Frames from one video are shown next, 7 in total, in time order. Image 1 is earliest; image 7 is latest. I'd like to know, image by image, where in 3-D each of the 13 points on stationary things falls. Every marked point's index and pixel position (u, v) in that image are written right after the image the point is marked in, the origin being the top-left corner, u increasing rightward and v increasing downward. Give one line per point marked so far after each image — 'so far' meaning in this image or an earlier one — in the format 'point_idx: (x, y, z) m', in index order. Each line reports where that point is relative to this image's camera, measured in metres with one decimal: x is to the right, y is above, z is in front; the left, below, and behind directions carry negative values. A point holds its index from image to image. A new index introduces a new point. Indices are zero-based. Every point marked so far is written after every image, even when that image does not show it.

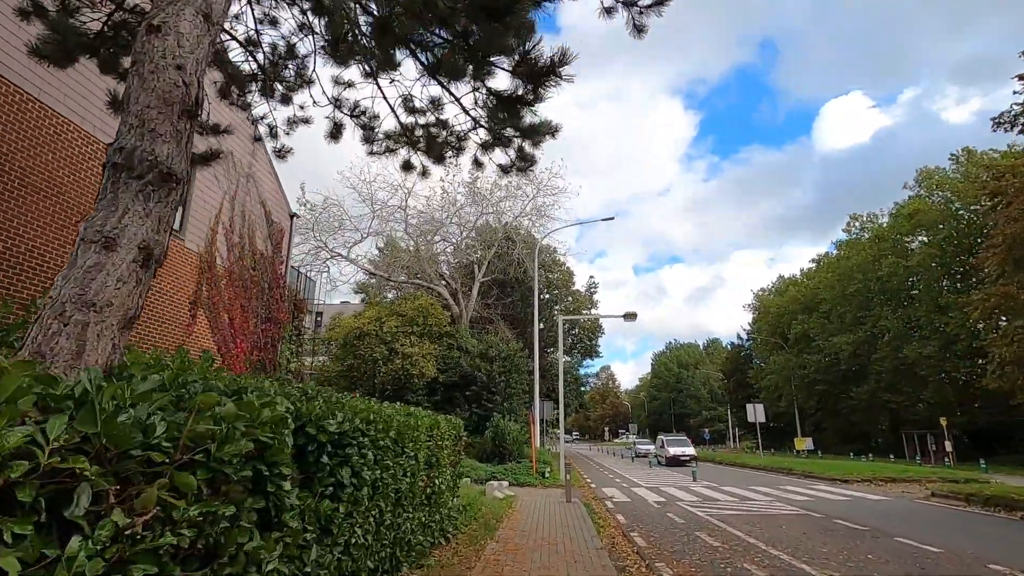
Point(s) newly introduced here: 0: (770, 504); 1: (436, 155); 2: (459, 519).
0: (+7.3, -6.1, +15.4) m
1: (-1.0, +1.8, +7.3) m
2: (-0.9, -4.0, +9.4) m
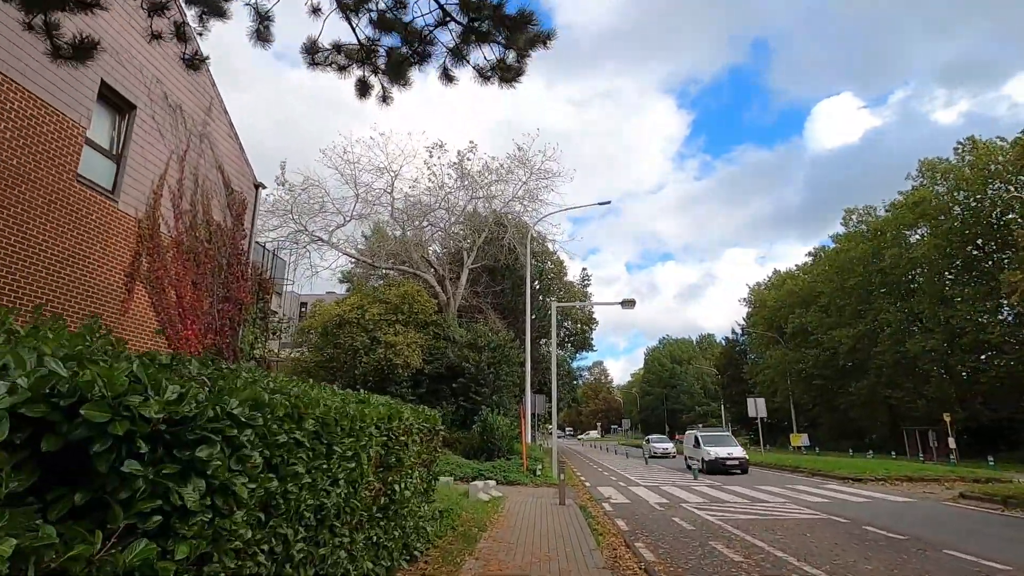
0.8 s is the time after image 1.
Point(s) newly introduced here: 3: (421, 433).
0: (+6.9, -5.6, +13.9) m
1: (-1.2, +2.3, +5.7) m
2: (-1.1, -3.5, +7.9) m
3: (-1.3, -2.0, +7.8) m
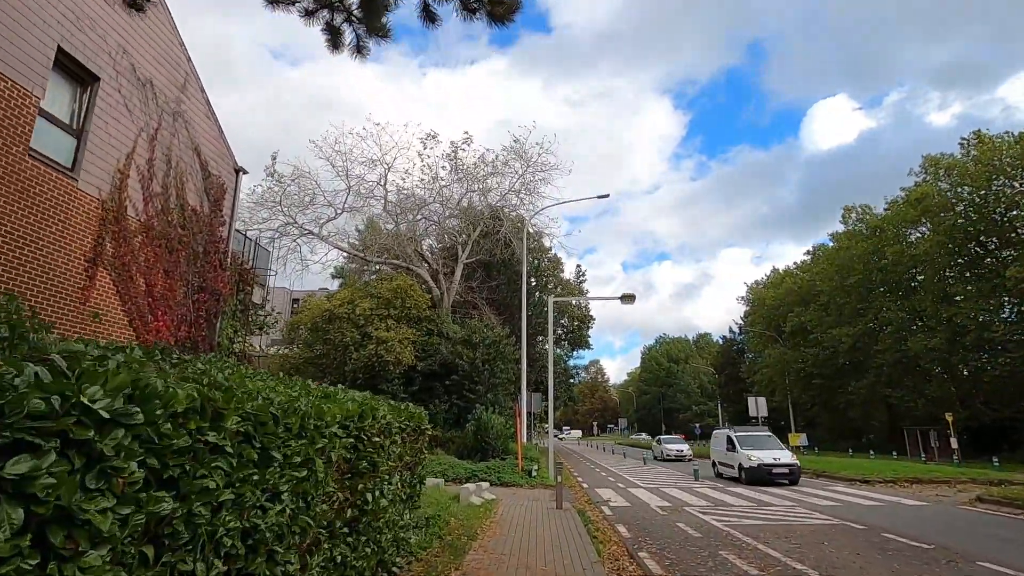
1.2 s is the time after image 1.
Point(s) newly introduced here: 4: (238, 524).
0: (+6.8, -5.4, +13.2) m
1: (-1.3, +2.5, +4.9) m
2: (-1.2, -3.2, +7.1) m
3: (-1.4, -1.8, +7.0) m
4: (-1.4, -1.2, +2.7) m
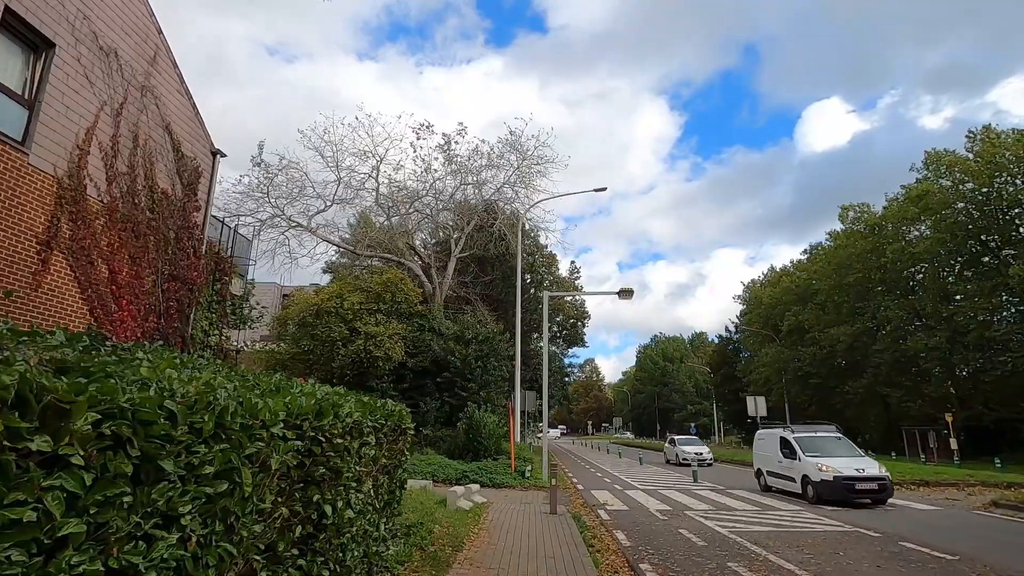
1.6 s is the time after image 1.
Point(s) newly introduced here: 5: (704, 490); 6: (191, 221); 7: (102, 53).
0: (+6.6, -5.2, +12.6) m
1: (-1.3, +2.7, +4.1) m
2: (-1.4, -3.0, +6.4) m
3: (-1.5, -1.6, +6.2) m
4: (-1.4, -1.0, +2.0) m
5: (+6.1, -6.4, +17.3) m
6: (-7.3, +1.5, +12.4) m
7: (-7.6, +4.3, +10.1) m
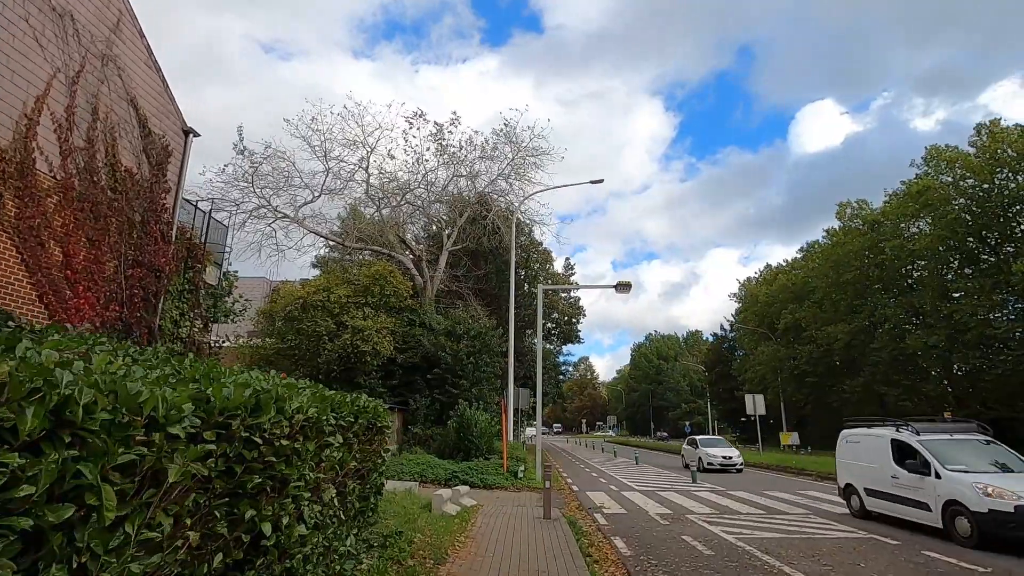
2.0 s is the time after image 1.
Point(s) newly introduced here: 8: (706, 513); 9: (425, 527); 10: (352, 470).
0: (+6.4, -5.0, +11.8) m
1: (-1.4, +2.9, +3.3) m
2: (-1.5, -2.8, +5.6) m
3: (-1.6, -1.4, +5.4) m
4: (-1.5, -0.8, +1.2) m
5: (+5.9, -6.2, +16.6) m
6: (-7.5, +1.8, +11.6) m
7: (-7.7, +4.6, +9.2) m
8: (+4.4, -5.1, +12.3) m
9: (-1.3, -3.6, +8.2) m
10: (-1.6, -1.8, +5.5) m
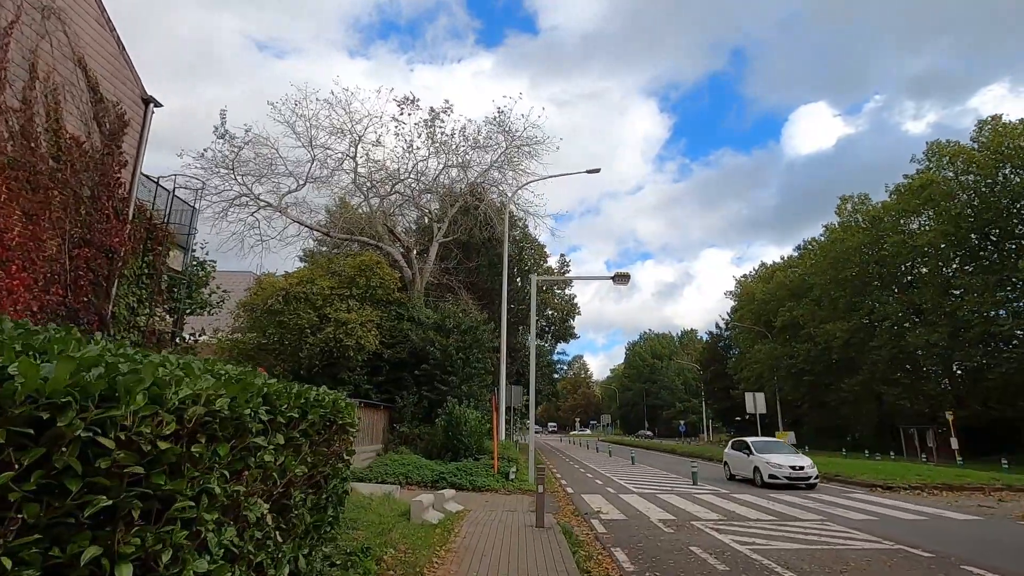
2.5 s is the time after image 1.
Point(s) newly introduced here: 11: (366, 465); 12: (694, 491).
0: (+6.2, -4.8, +10.9) m
1: (-1.5, +3.2, +2.3) m
2: (-1.6, -2.5, +4.5) m
3: (-1.8, -1.1, +4.4) m
4: (-1.6, -0.5, +0.1) m
5: (+5.6, -5.9, +15.6) m
6: (-7.7, +2.1, +10.5) m
7: (-7.8, +4.9, +8.1) m
8: (+4.2, -4.8, +11.3) m
9: (-1.5, -3.3, +7.2) m
10: (-1.7, -1.5, +4.5) m
11: (-4.7, -5.7, +17.6) m
12: (+5.5, -6.2, +16.6) m
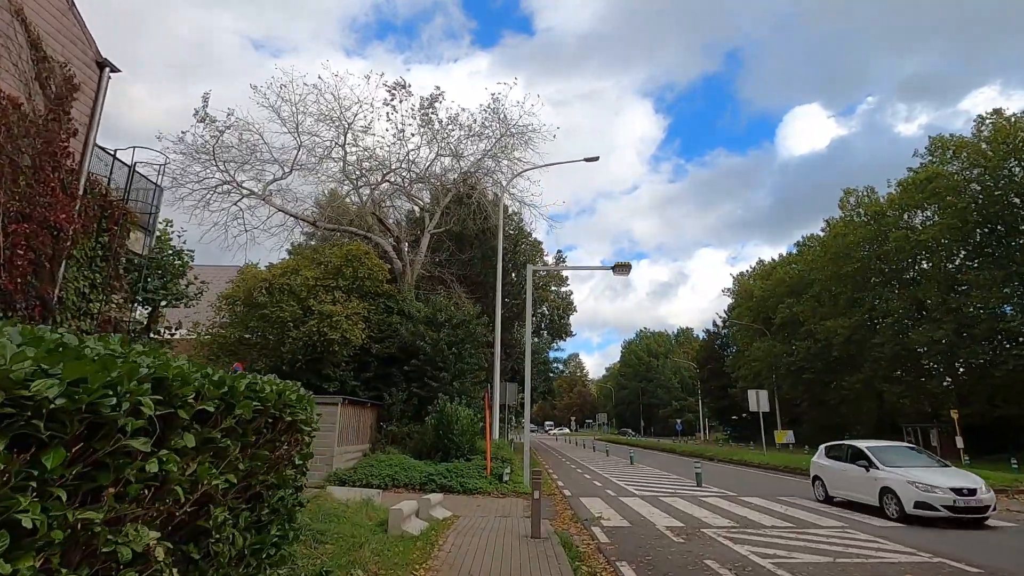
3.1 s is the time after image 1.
0: (+6.1, -4.5, +9.9) m
1: (-1.5, +3.5, +1.2) m
2: (-1.7, -2.3, +3.5) m
3: (-1.8, -0.8, +3.3) m
4: (-1.6, -0.2, -0.9) m
5: (+5.4, -5.7, +14.7) m
6: (-7.8, +2.4, +9.3) m
7: (-7.9, +5.2, +7.0) m
8: (+4.0, -4.5, +10.4) m
9: (-1.6, -3.0, +6.1) m
10: (-1.8, -1.3, +3.4) m
11: (-4.9, -5.4, +16.6) m
12: (+5.3, -5.9, +15.6) m
